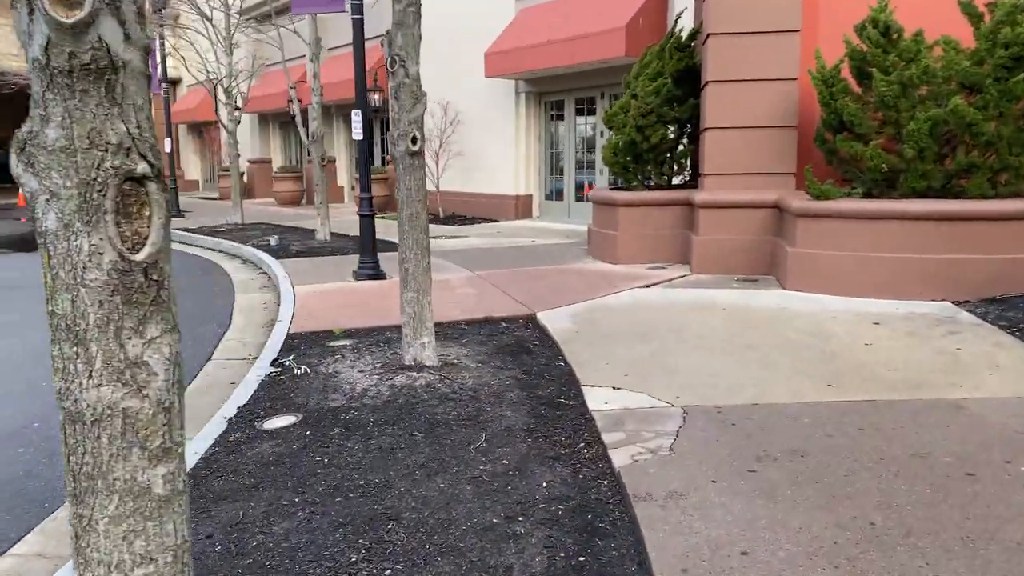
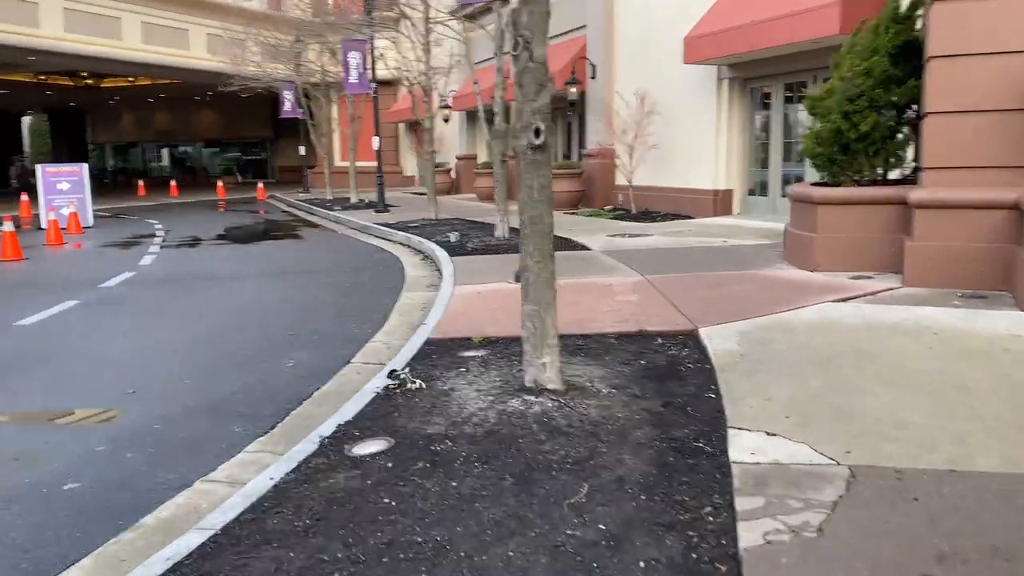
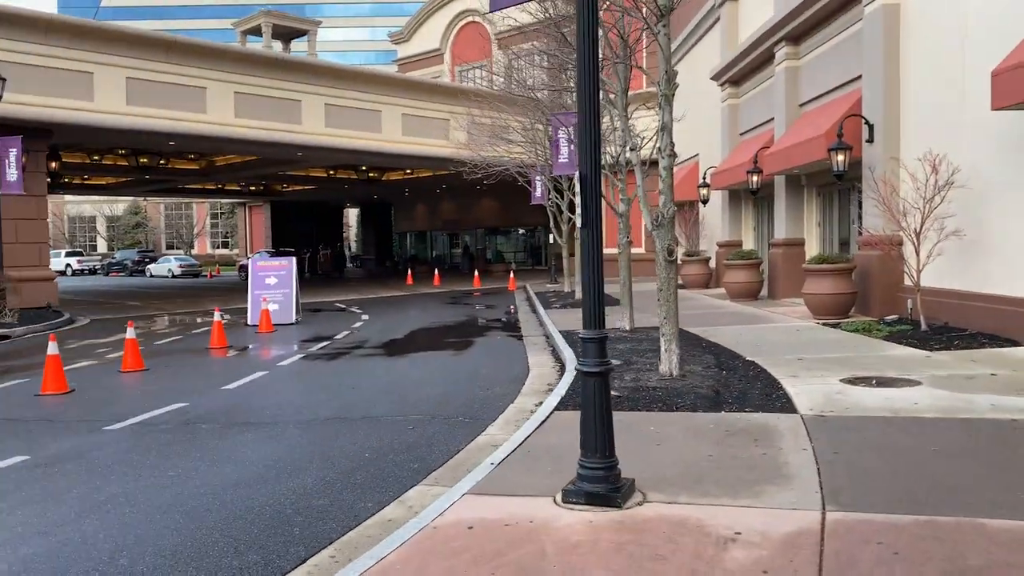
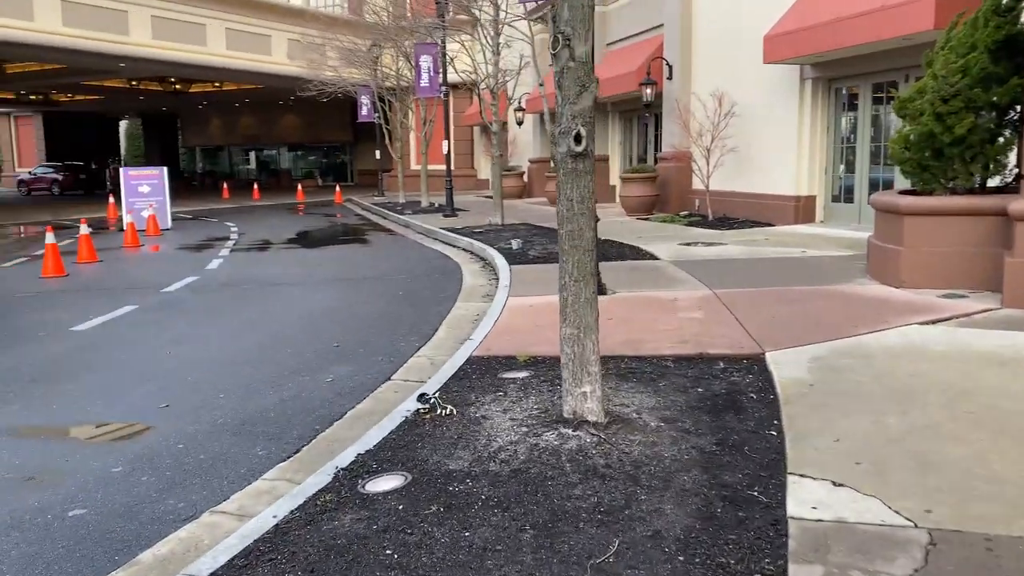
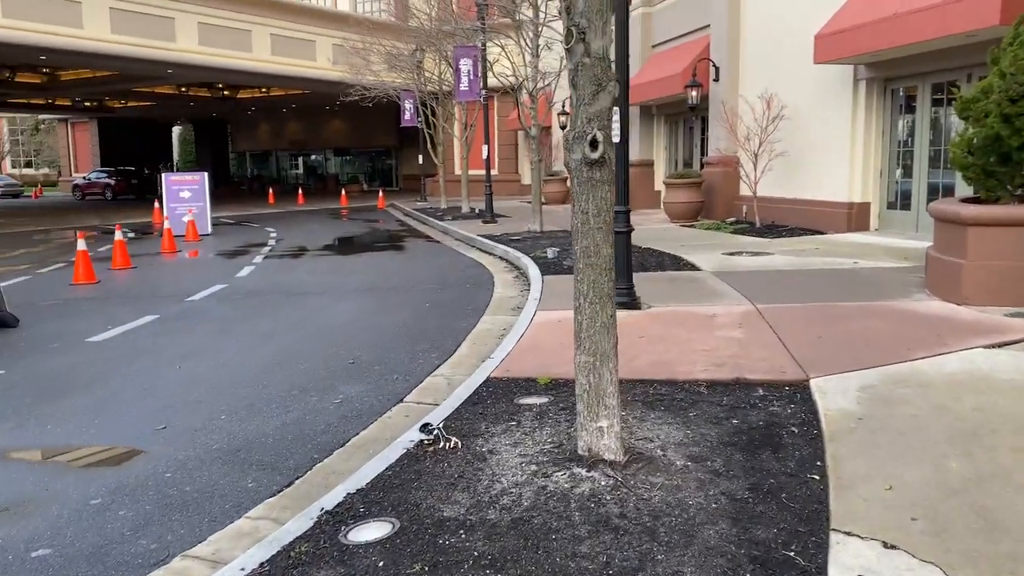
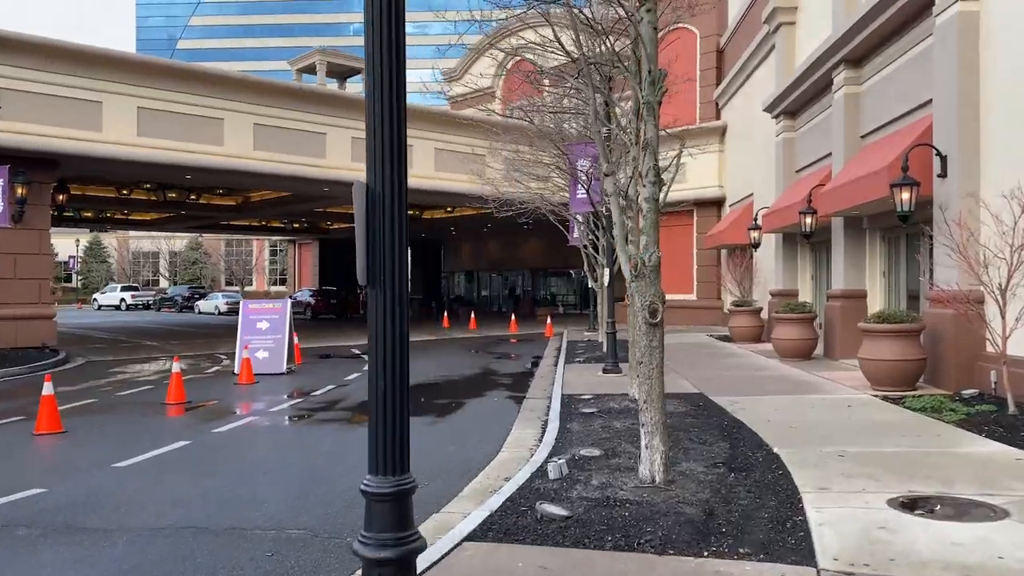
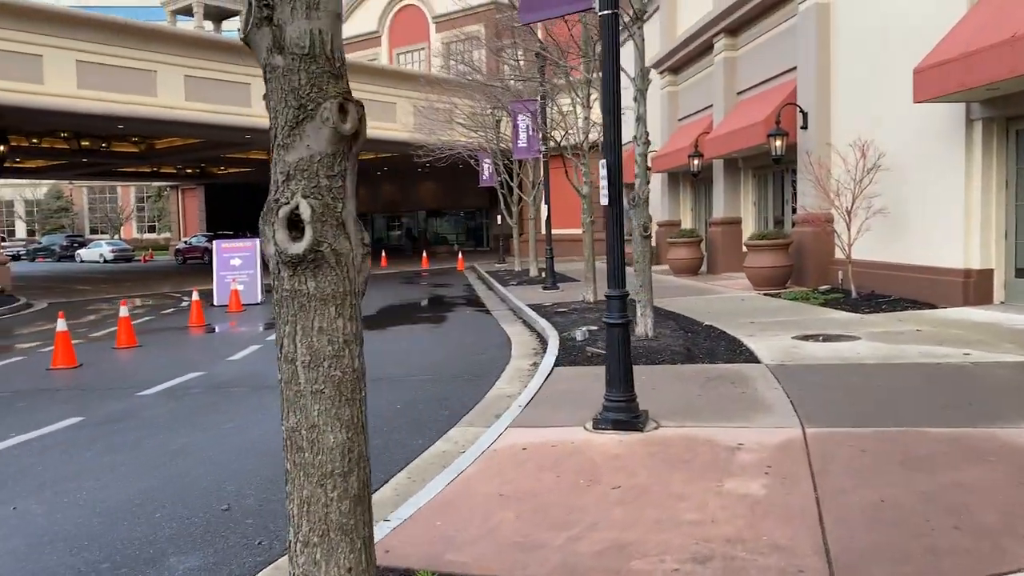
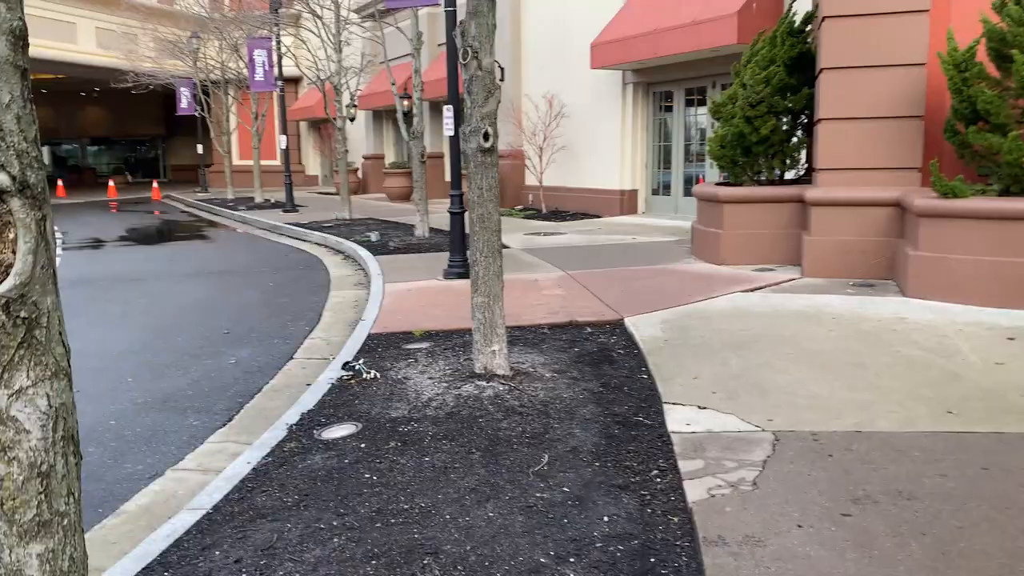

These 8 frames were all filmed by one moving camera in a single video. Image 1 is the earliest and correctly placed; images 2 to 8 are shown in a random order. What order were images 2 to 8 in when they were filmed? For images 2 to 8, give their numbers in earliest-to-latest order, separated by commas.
8, 2, 4, 5, 7, 3, 6
